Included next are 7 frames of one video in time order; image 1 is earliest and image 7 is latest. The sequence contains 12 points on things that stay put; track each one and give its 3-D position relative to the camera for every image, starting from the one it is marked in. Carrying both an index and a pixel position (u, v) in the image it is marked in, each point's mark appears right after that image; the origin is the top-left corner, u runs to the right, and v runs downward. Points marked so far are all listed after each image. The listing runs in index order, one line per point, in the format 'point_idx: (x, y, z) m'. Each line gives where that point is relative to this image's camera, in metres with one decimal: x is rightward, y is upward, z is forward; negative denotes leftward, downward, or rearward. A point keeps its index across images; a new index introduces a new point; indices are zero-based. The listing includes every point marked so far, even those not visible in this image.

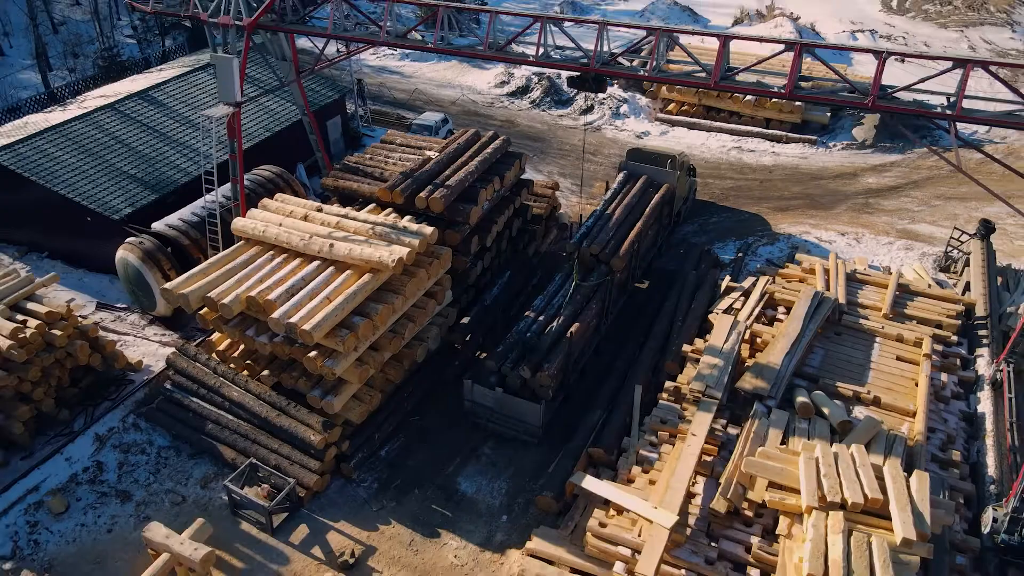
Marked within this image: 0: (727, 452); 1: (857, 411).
0: (+3.8, -2.9, +13.3) m
1: (+6.5, -2.3, +14.1) m
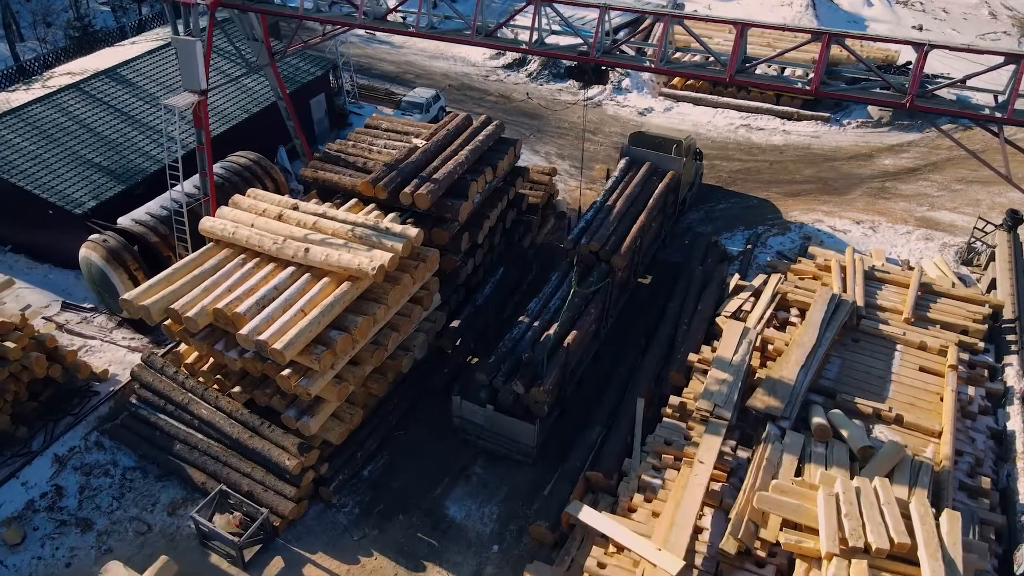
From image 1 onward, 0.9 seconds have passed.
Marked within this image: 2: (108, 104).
0: (+3.7, -3.1, +12.2) m
1: (+6.4, -2.5, +13.0) m
2: (-10.8, +4.9, +19.8) m
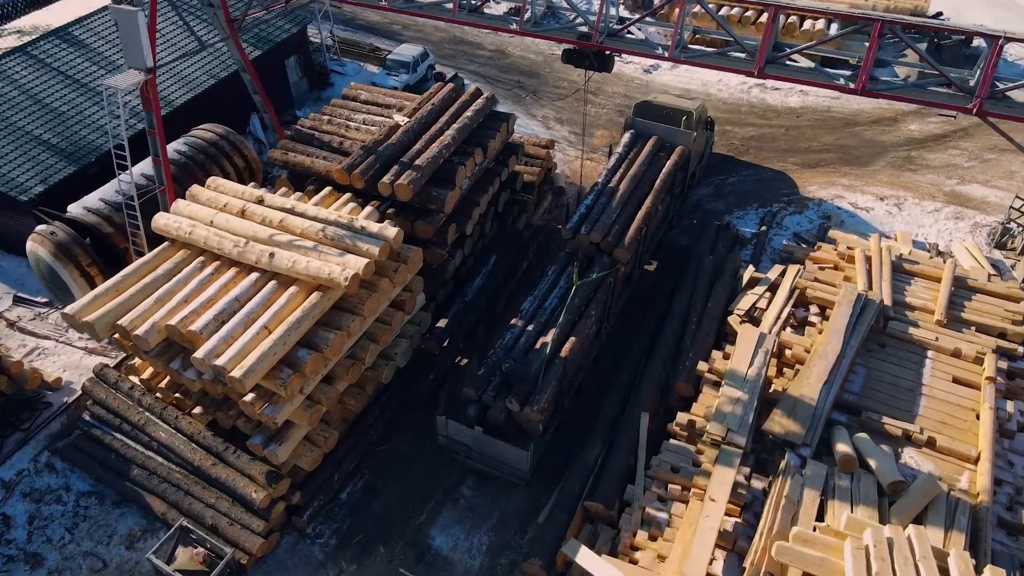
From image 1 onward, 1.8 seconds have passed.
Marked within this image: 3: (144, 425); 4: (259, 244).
0: (+3.6, -3.4, +11.0) m
1: (+6.3, -2.7, +11.7) m
2: (-11.0, +5.3, +17.9) m
3: (-6.1, -2.3, +12.2) m
4: (-4.2, +0.7, +12.2) m
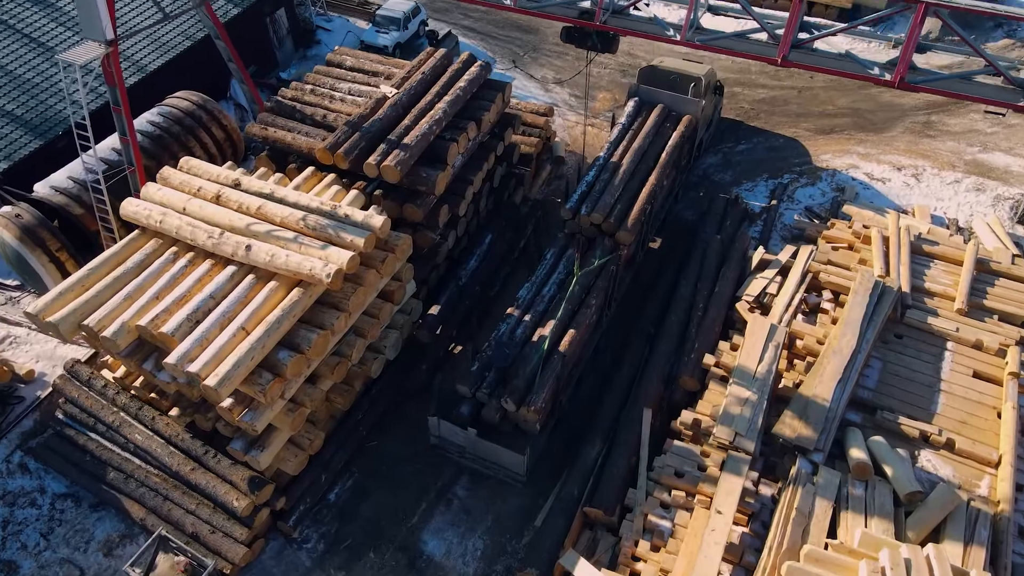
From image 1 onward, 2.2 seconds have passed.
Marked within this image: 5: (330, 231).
0: (+3.5, -3.3, +10.5) m
1: (+6.2, -2.6, +11.1) m
2: (-11.0, +5.8, +16.6) m
3: (-6.1, -2.2, +11.6) m
4: (-4.2, +0.8, +11.3) m
5: (-2.8, +0.9, +11.3) m
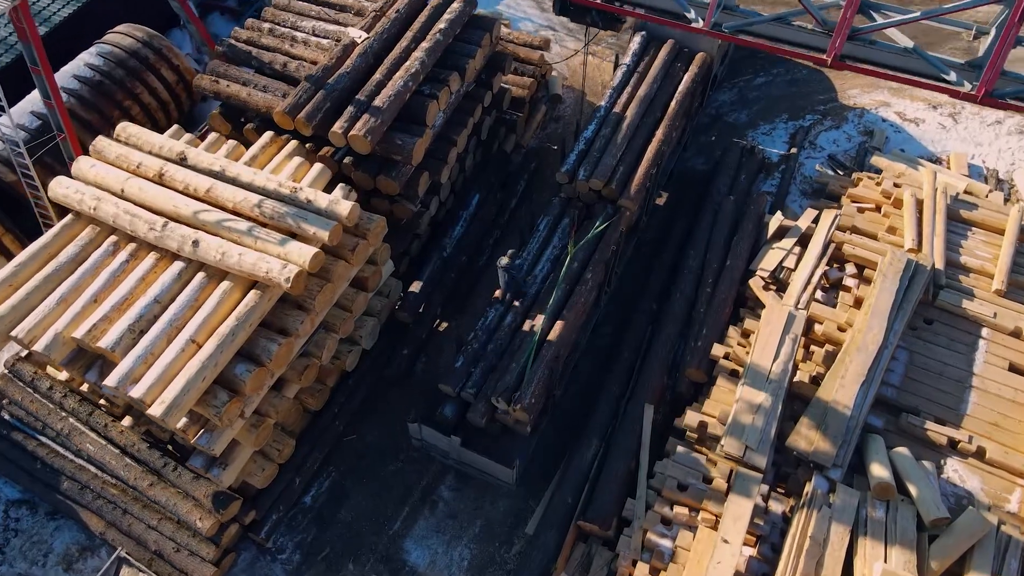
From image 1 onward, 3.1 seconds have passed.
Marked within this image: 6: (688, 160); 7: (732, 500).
0: (+3.3, -3.4, +9.6) m
1: (+6.0, -2.5, +10.2) m
2: (-11.2, +6.5, +14.4) m
3: (-6.3, -2.1, +10.5) m
4: (-4.4, +0.8, +9.8) m
5: (-3.0, +0.9, +9.9) m
6: (+3.6, +2.6, +15.2) m
7: (+2.9, -2.8, +9.7) m
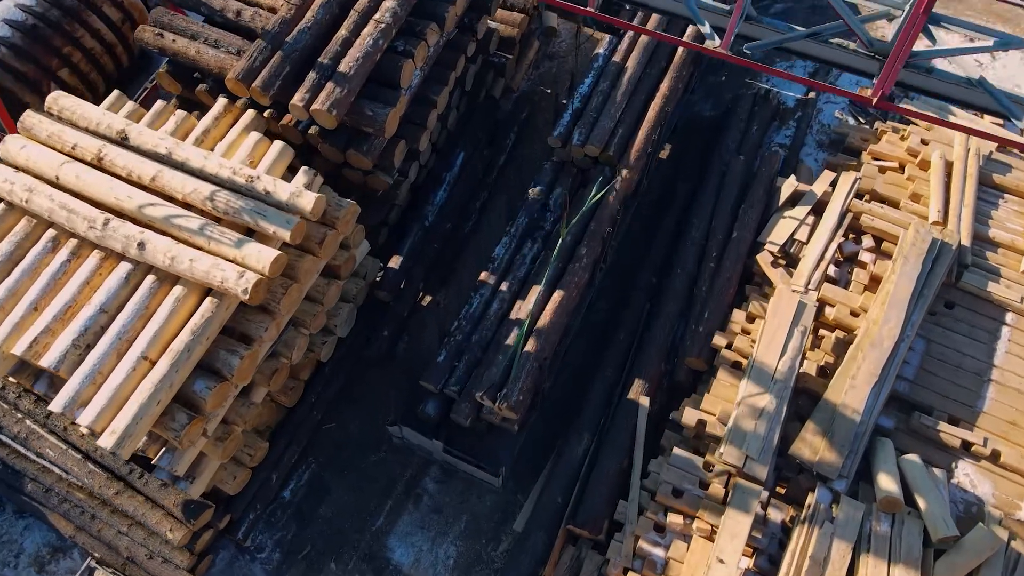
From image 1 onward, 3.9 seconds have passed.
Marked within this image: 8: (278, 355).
0: (+3.2, -3.4, +9.2) m
1: (+5.8, -2.5, +9.6) m
2: (-11.4, +7.0, +12.4) m
3: (-6.5, -2.0, +9.9) m
4: (-4.6, +0.8, +8.8) m
5: (-3.2, +0.9, +8.8) m
6: (+3.4, +3.4, +13.8) m
7: (+2.7, -2.8, +9.2) m
8: (-3.0, -0.9, +9.6) m
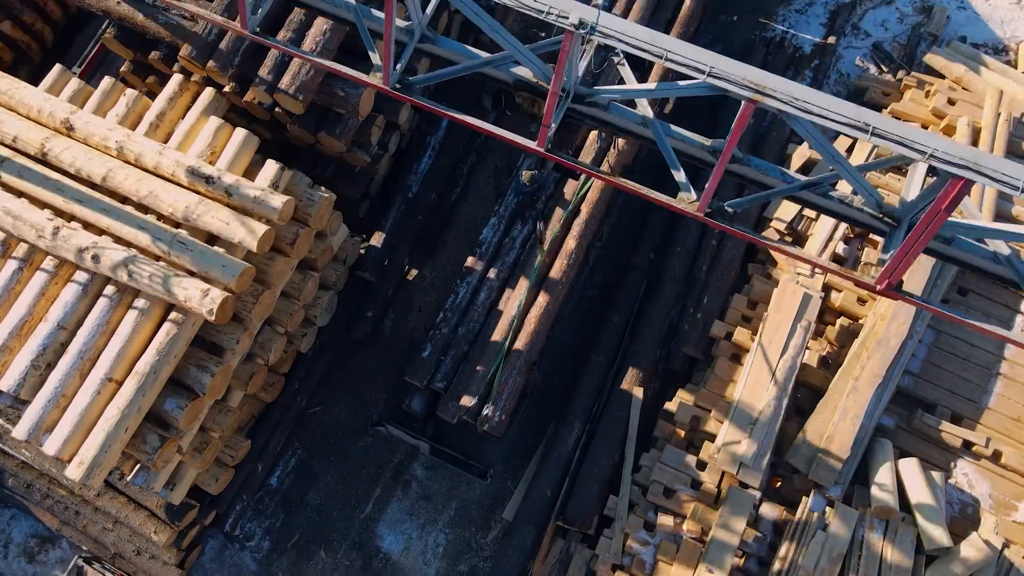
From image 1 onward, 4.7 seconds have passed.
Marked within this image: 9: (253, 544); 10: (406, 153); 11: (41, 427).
0: (+3.0, -3.4, +9.2) m
1: (+5.7, -2.4, +9.4) m
2: (-11.6, +7.4, +10.6) m
3: (-6.6, -1.9, +9.6) m
4: (-4.7, +0.6, +8.0) m
5: (-3.3, +0.7, +8.0) m
6: (+3.3, +4.0, +12.6) m
7: (+2.5, -2.8, +9.0) m
8: (-3.2, -0.9, +9.1) m
9: (-3.6, -3.6, +10.4) m
10: (-1.6, +2.0, +11.3) m
11: (-5.0, -1.4, +7.8) m
